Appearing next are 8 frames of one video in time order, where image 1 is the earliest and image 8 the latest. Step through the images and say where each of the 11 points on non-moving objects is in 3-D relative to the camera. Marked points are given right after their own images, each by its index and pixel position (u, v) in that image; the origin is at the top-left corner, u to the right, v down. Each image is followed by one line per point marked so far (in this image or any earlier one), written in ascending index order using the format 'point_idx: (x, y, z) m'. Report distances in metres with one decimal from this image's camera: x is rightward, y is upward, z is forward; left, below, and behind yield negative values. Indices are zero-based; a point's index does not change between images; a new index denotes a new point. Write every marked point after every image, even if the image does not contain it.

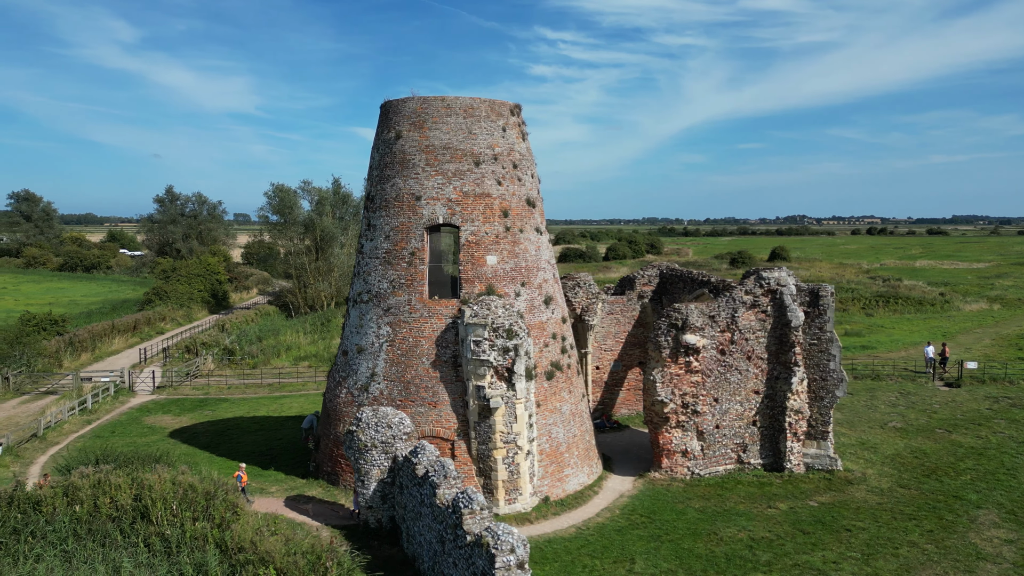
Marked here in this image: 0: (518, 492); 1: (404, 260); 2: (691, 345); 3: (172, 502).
0: (+0.1, -5.3, +15.7) m
1: (-3.0, +0.8, +16.9) m
2: (+5.1, -1.6, +17.5) m
3: (-7.0, -4.5, +12.6) m
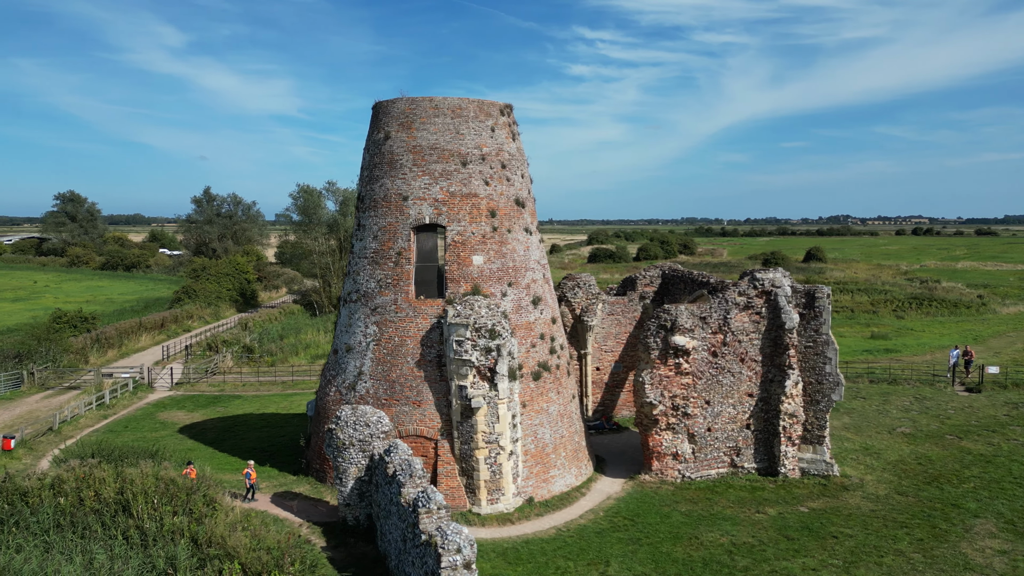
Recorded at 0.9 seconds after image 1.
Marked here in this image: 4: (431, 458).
0: (-0.3, -5.3, +15.7) m
1: (-3.4, +0.8, +17.0) m
2: (+4.7, -1.7, +17.3) m
3: (-7.6, -4.4, +12.9) m
4: (-2.1, -4.5, +16.0) m
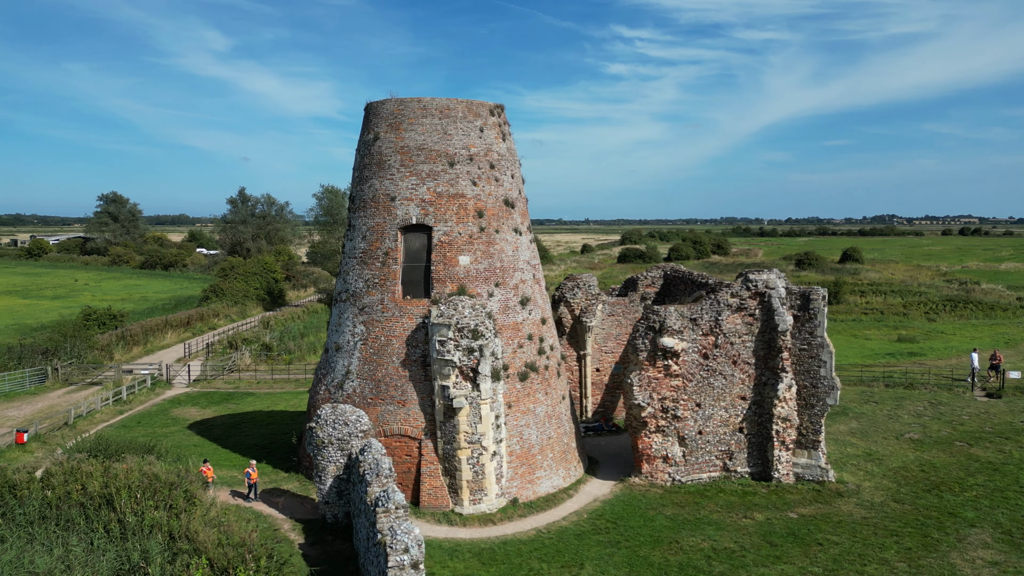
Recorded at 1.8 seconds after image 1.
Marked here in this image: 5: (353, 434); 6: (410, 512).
0: (-0.7, -5.3, +15.7) m
1: (-3.8, +0.8, +17.1) m
2: (+4.4, -1.7, +17.1) m
3: (-8.1, -4.4, +13.2) m
4: (-2.6, -4.5, +16.0) m
5: (-3.7, -3.4, +14.1) m
6: (-2.7, -5.8, +15.8) m
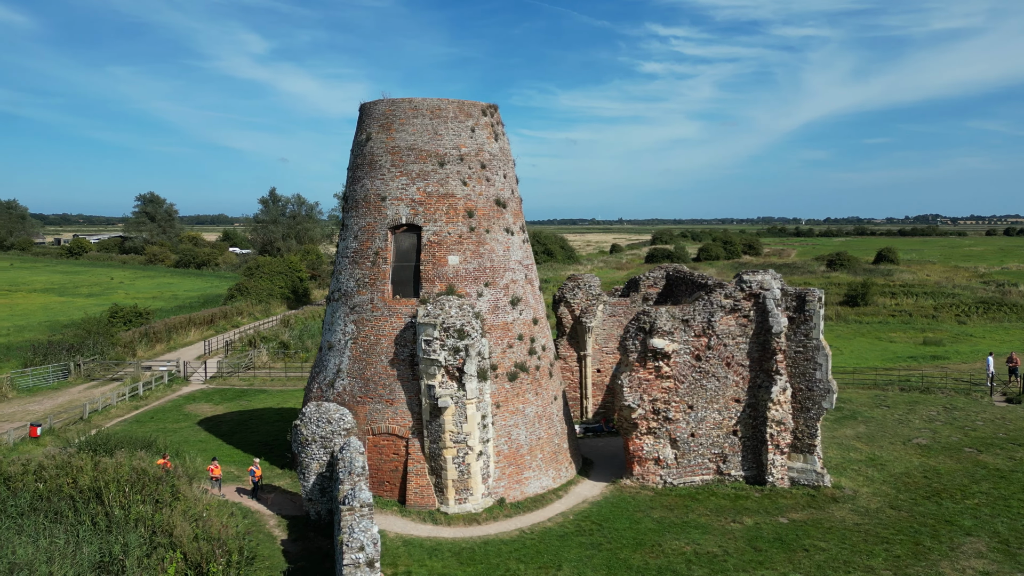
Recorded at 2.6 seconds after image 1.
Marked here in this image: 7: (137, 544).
0: (-1.1, -5.3, +15.7) m
1: (-4.1, +0.8, +17.3) m
2: (+4.1, -1.7, +16.9) m
3: (-8.6, -4.4, +13.4) m
4: (-2.9, -4.4, +16.1) m
5: (-4.1, -3.4, +14.2) m
6: (-3.0, -5.8, +15.8) m
7: (-7.1, -4.8, +11.5) m
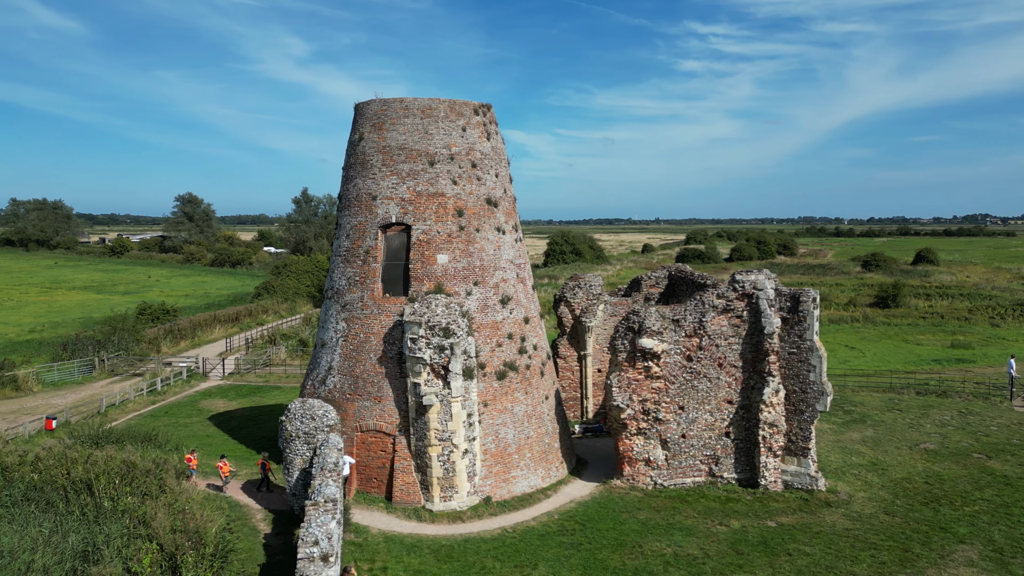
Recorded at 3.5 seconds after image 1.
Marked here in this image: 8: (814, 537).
0: (-1.5, -5.2, +15.8) m
1: (-4.4, +0.9, +17.4) m
2: (+3.7, -1.7, +16.8) m
3: (-9.0, -4.3, +13.8) m
4: (-3.3, -4.4, +16.3) m
5: (-4.5, -3.3, +14.4) m
6: (-3.4, -5.7, +16.0) m
7: (-7.6, -4.8, +11.8) m
8: (+7.2, -5.9, +14.4) m
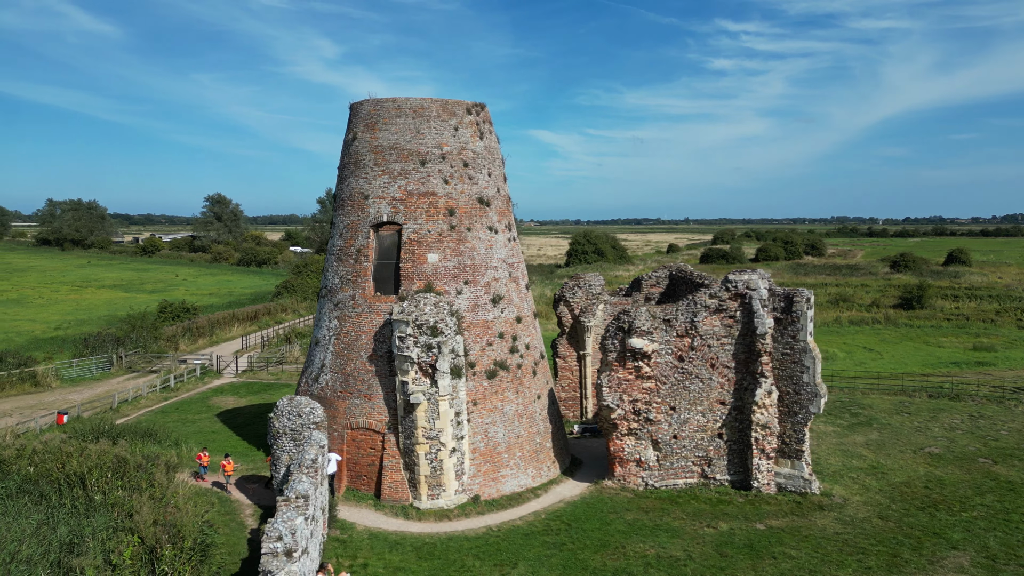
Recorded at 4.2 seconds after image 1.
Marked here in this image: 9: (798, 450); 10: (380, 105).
0: (-1.8, -5.2, +15.8) m
1: (-4.6, +0.9, +17.6) m
2: (+3.4, -1.7, +16.7) m
3: (-9.4, -4.3, +14.1) m
4: (-3.6, -4.4, +16.4) m
5: (-4.9, -3.3, +14.5) m
6: (-3.7, -5.7, +16.1) m
7: (-8.1, -4.7, +12.1) m
8: (+6.8, -5.9, +14.2) m
9: (+8.0, -4.5, +17.0) m
10: (-3.8, +5.3, +17.7) m
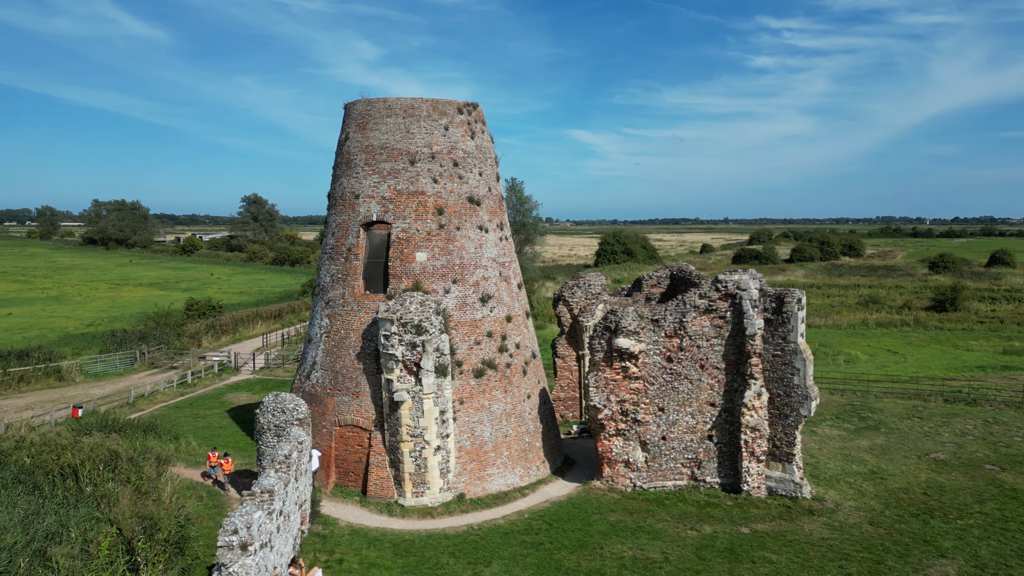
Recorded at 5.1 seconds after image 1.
0: (-2.3, -5.2, +15.9) m
1: (-4.9, +1.0, +17.8) m
2: (+3.1, -1.7, +16.6) m
3: (-9.9, -4.2, +14.5) m
4: (-4.0, -4.3, +16.5) m
5: (-5.4, -3.2, +14.7) m
6: (-4.1, -5.7, +16.3) m
7: (-8.6, -4.7, +12.4) m
8: (+6.3, -5.9, +14.0) m
9: (+7.6, -4.5, +16.7) m
10: (-4.1, +5.4, +17.9) m
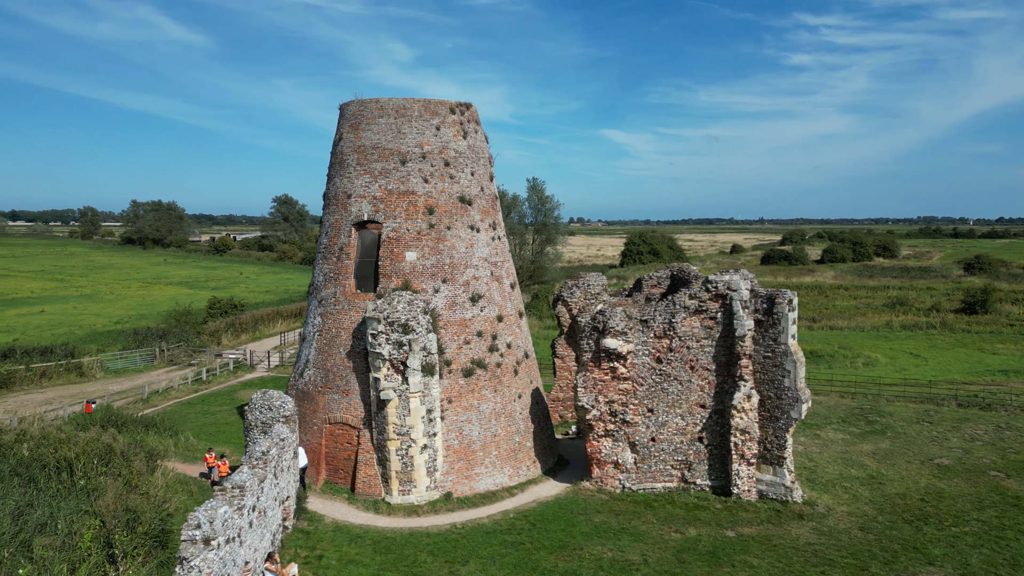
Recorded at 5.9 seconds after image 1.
0: (-2.6, -5.2, +16.0) m
1: (-5.2, +1.0, +18.0) m
2: (+2.7, -1.7, +16.5) m
3: (-10.3, -4.1, +14.9) m
4: (-4.3, -4.3, +16.7) m
5: (-5.8, -3.2, +15.0) m
6: (-4.5, -5.6, +16.5) m
7: (-9.1, -4.7, +12.8) m
8: (+5.9, -5.9, +13.8) m
9: (+7.2, -4.5, +16.5) m
10: (-4.4, +5.4, +18.1) m
